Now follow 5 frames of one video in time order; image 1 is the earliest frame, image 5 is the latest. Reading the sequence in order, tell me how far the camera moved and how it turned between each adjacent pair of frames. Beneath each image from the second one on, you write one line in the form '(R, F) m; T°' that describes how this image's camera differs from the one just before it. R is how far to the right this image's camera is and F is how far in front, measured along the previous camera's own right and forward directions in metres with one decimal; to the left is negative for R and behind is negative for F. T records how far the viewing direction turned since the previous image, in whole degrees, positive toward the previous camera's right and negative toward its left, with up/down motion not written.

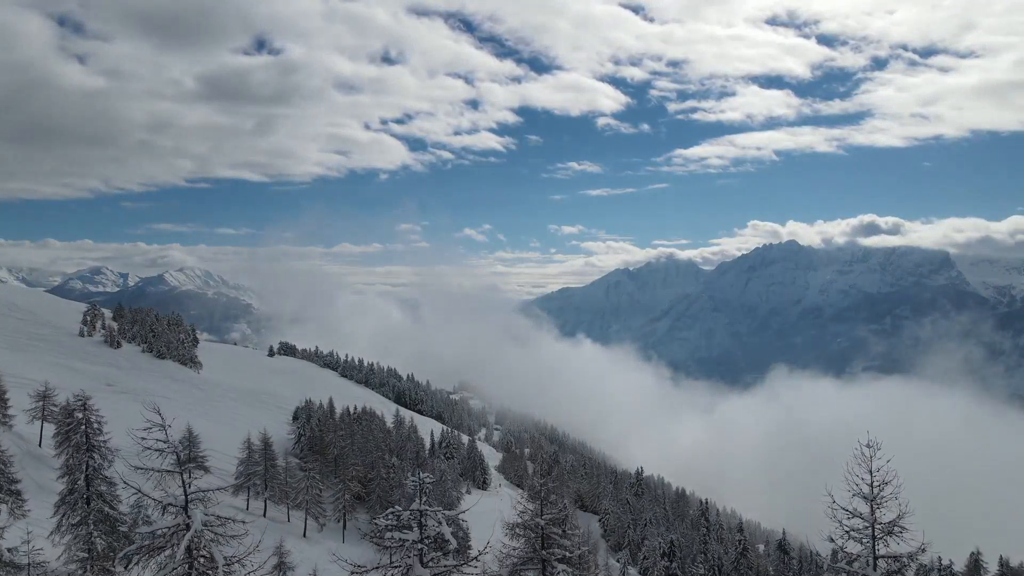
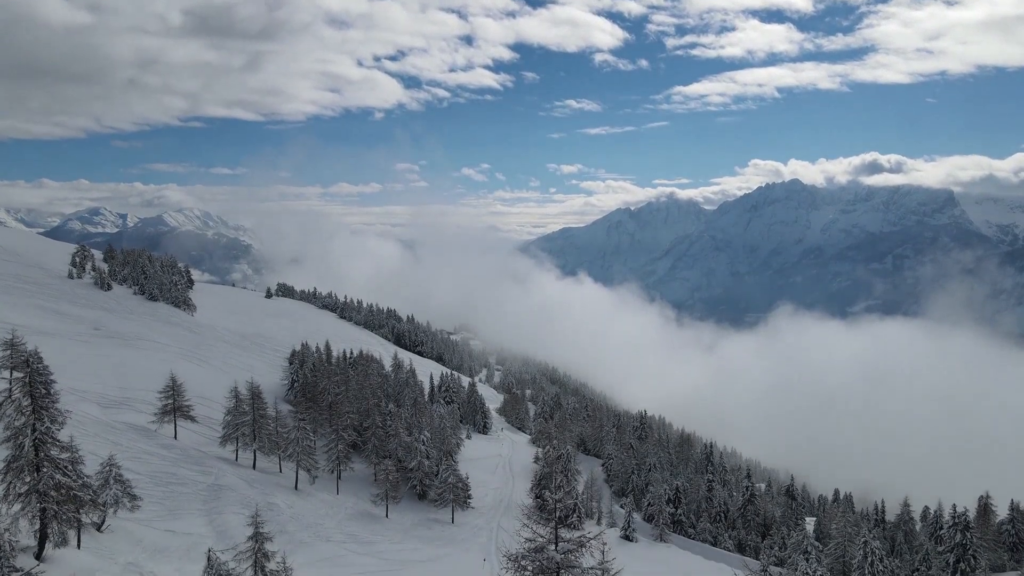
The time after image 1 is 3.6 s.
(-0.3, +5.6) m; 0°
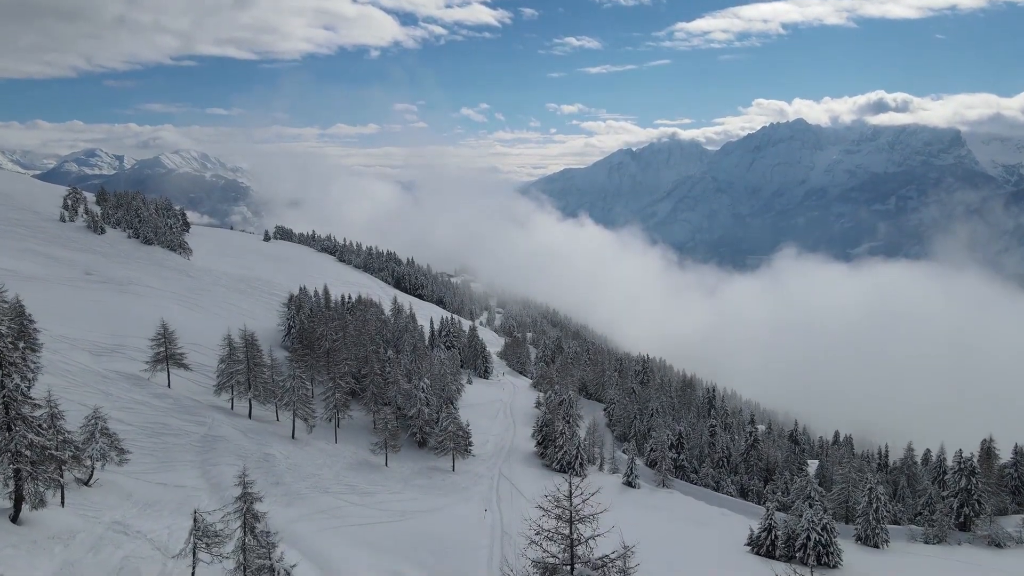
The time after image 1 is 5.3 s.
(0.0, +3.2) m; 0°
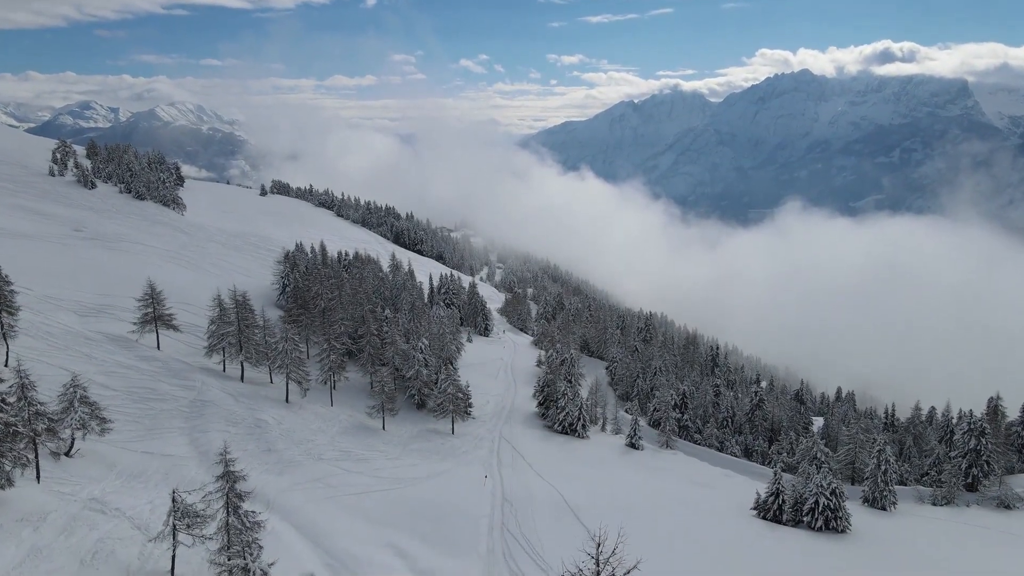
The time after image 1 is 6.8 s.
(0.0, +2.8) m; 0°
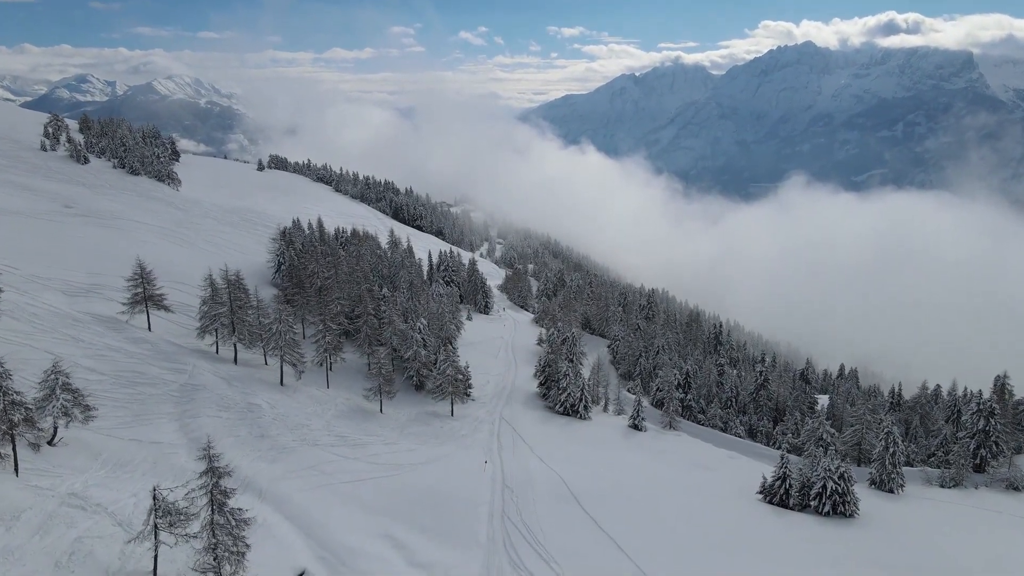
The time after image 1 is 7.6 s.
(+0.1, +1.8) m; 0°
